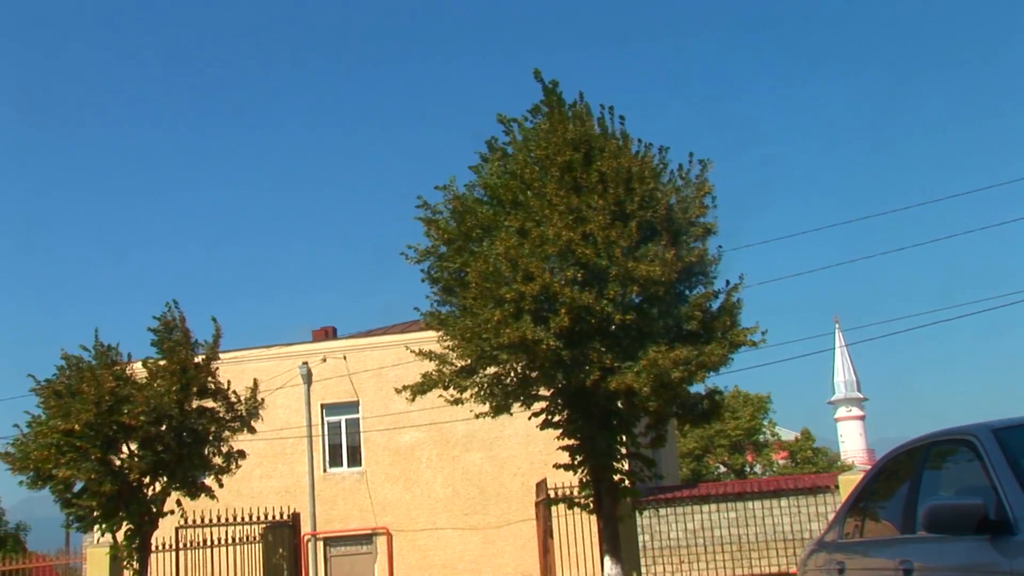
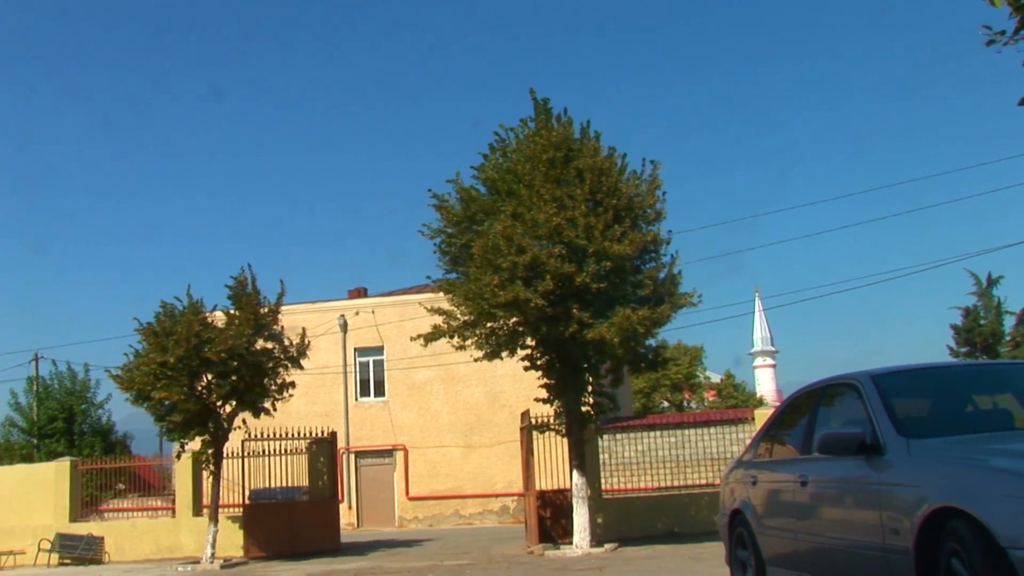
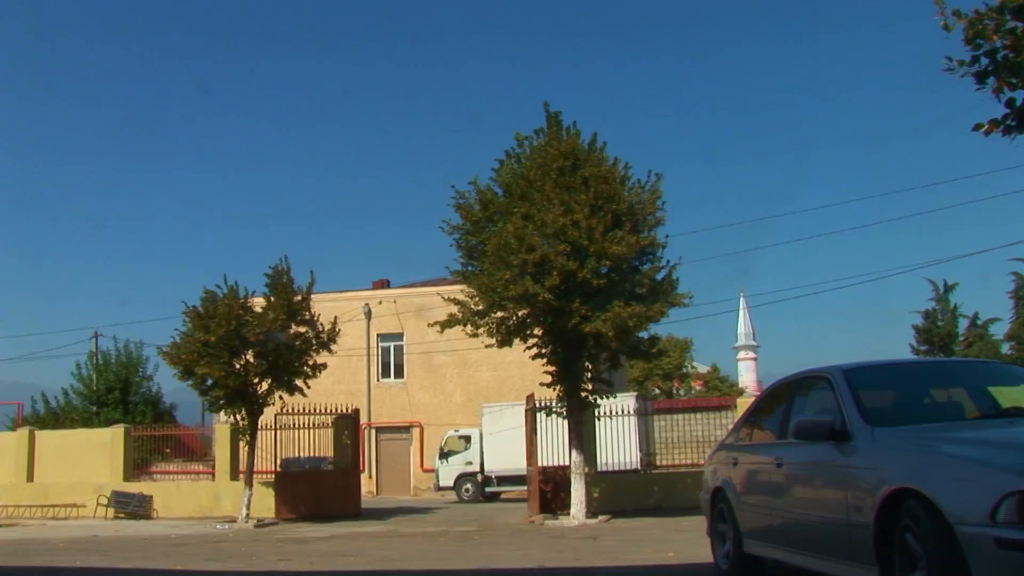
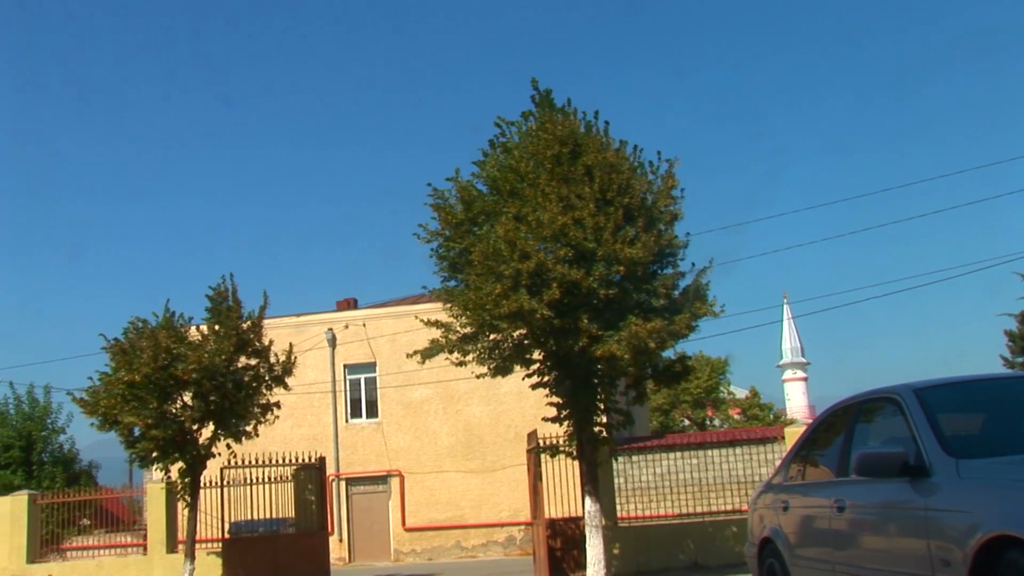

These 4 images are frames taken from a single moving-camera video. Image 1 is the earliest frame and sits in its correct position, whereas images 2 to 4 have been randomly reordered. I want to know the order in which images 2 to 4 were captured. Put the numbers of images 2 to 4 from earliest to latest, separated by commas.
4, 2, 3
